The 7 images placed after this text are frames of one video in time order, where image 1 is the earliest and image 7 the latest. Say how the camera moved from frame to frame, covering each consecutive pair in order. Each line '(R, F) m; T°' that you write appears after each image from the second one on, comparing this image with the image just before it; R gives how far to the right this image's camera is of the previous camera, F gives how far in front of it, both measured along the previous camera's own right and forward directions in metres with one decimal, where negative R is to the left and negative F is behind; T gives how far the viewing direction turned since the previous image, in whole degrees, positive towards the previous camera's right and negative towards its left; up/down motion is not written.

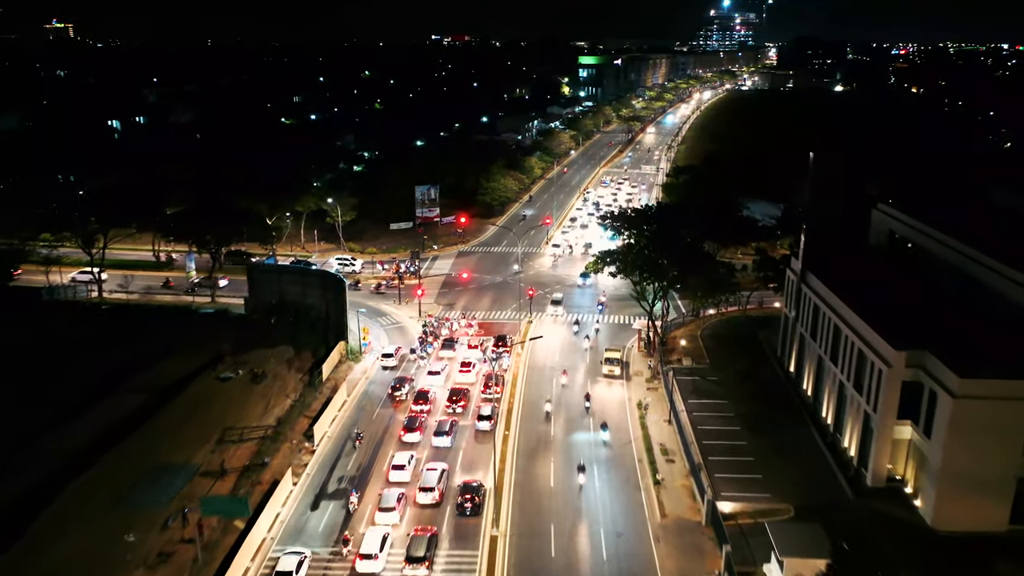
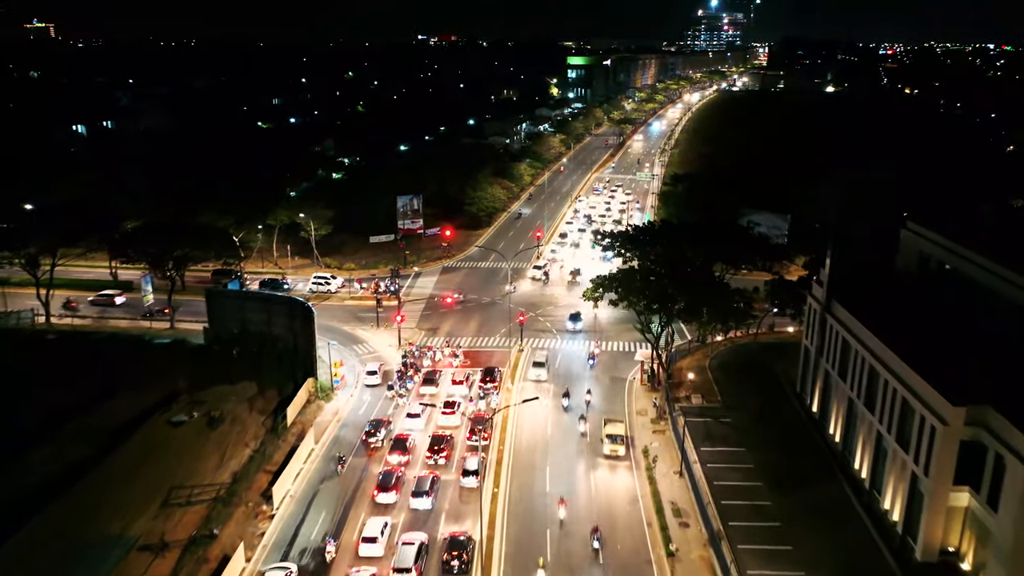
(0.0, +5.6) m; +1°
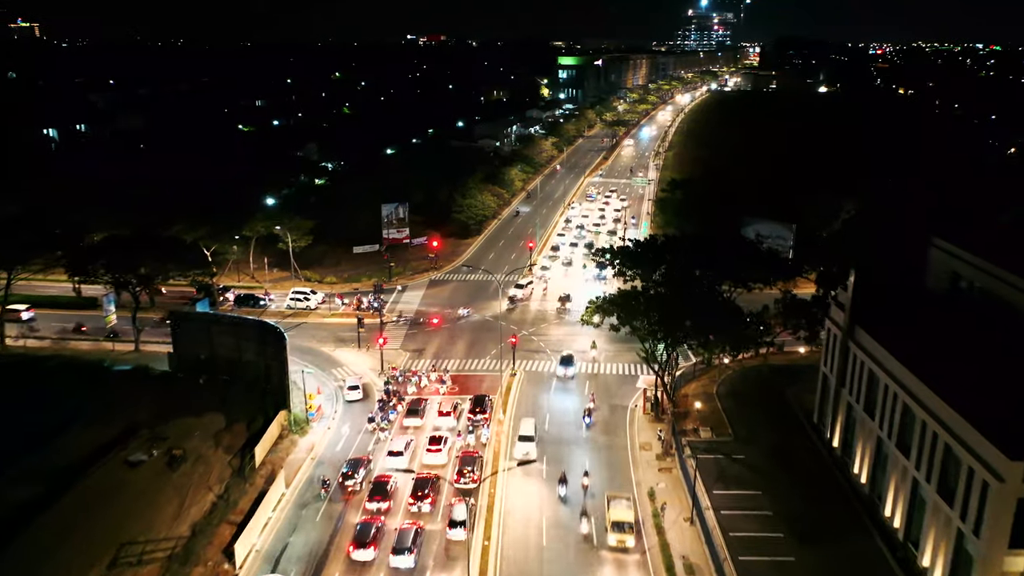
(0.0, +4.1) m; +1°
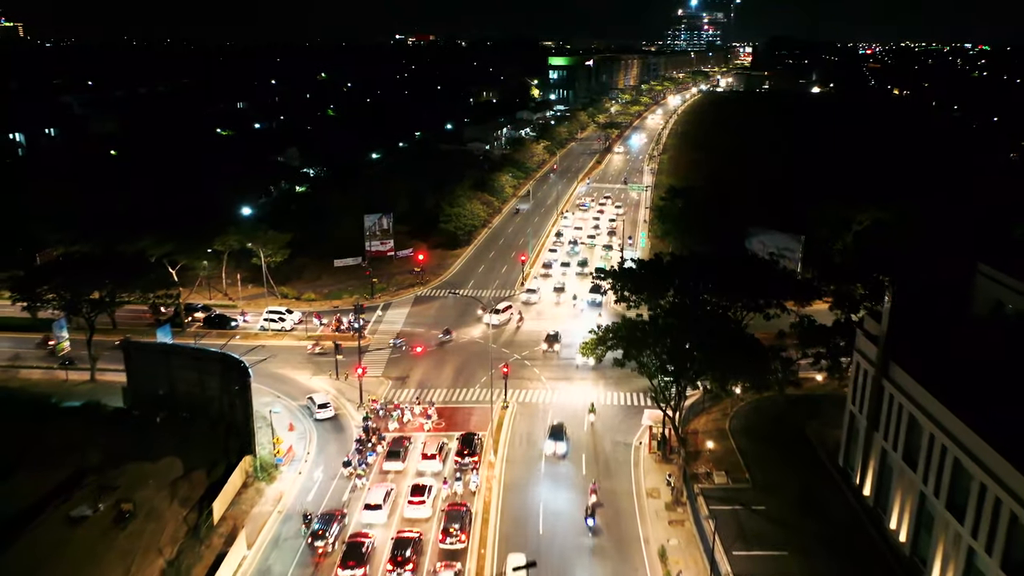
(-0.1, +4.6) m; +1°
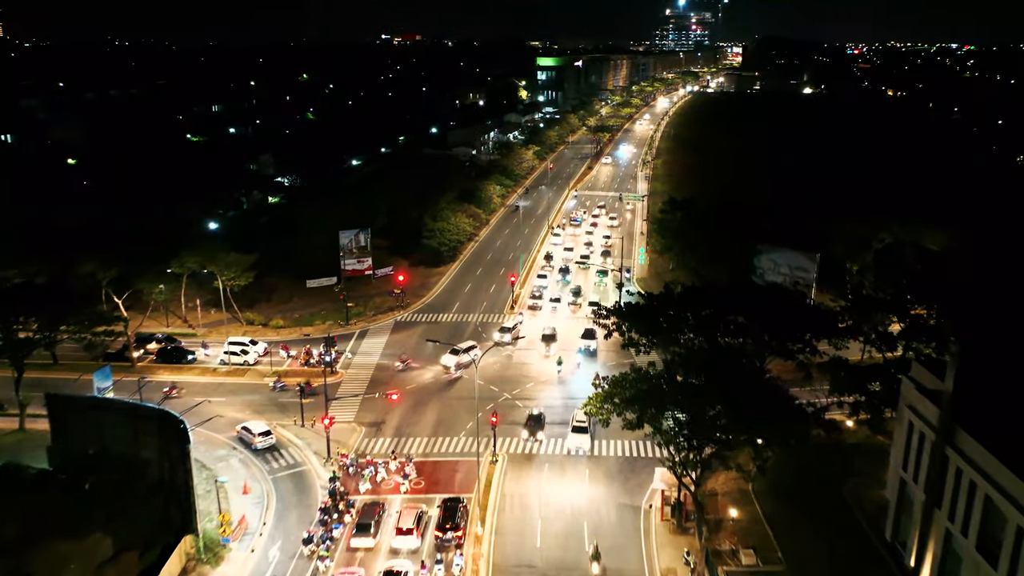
(0.0, +6.0) m; +1°
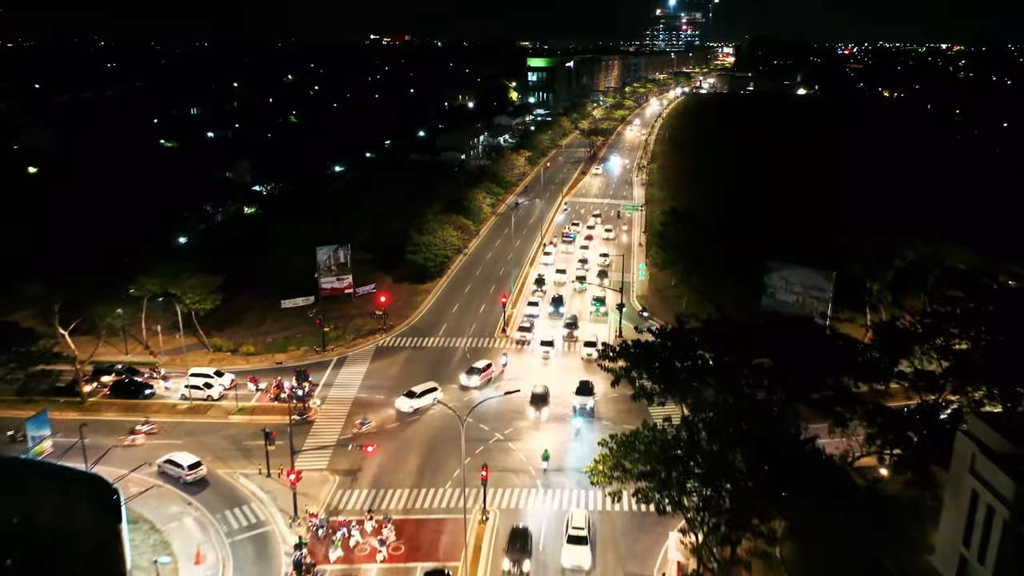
(0.0, +5.0) m; +1°
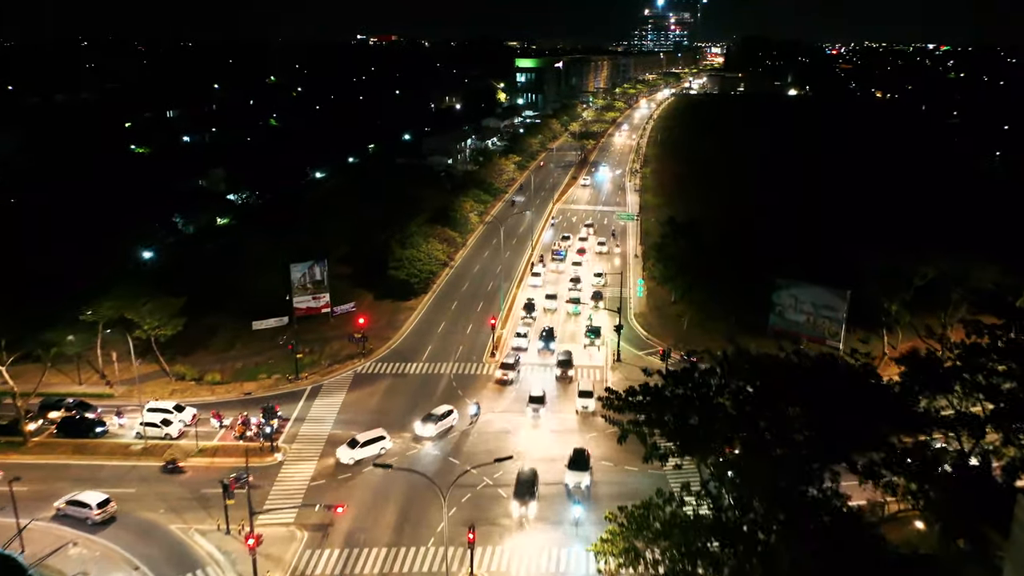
(0.0, +4.4) m; +1°
